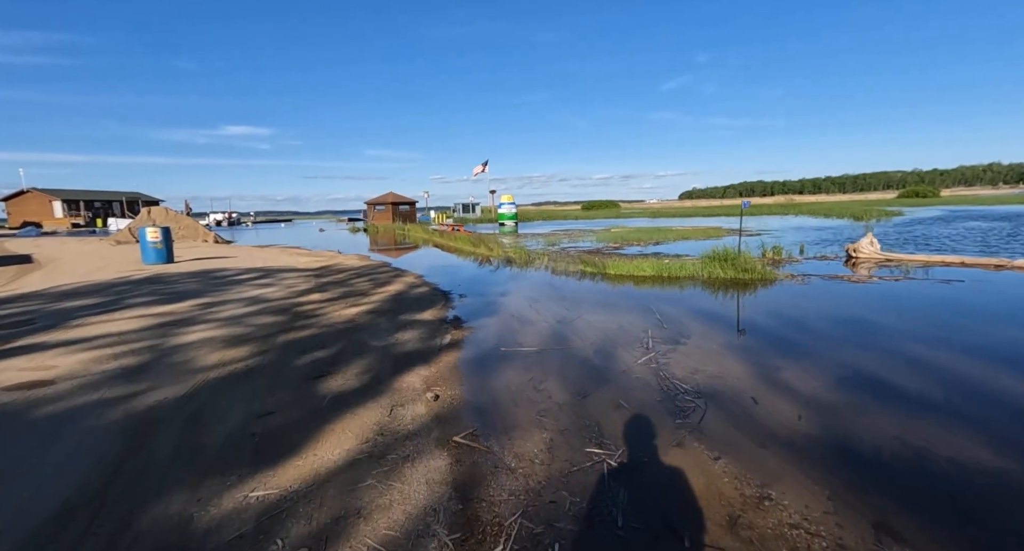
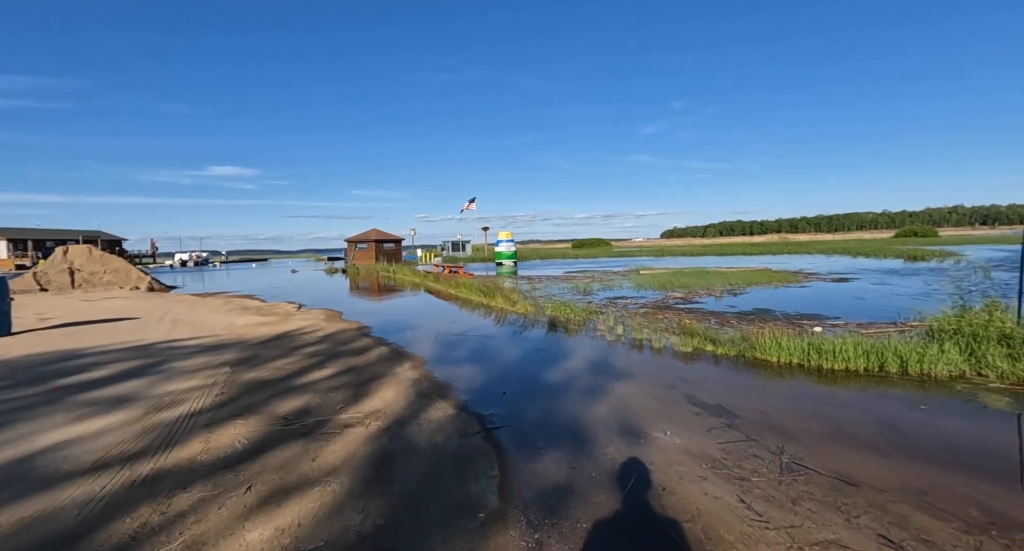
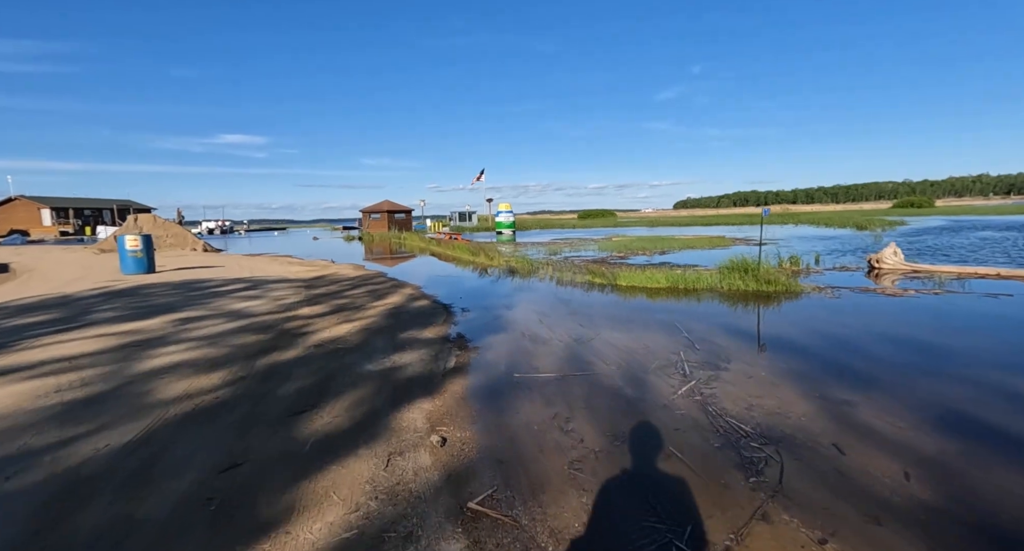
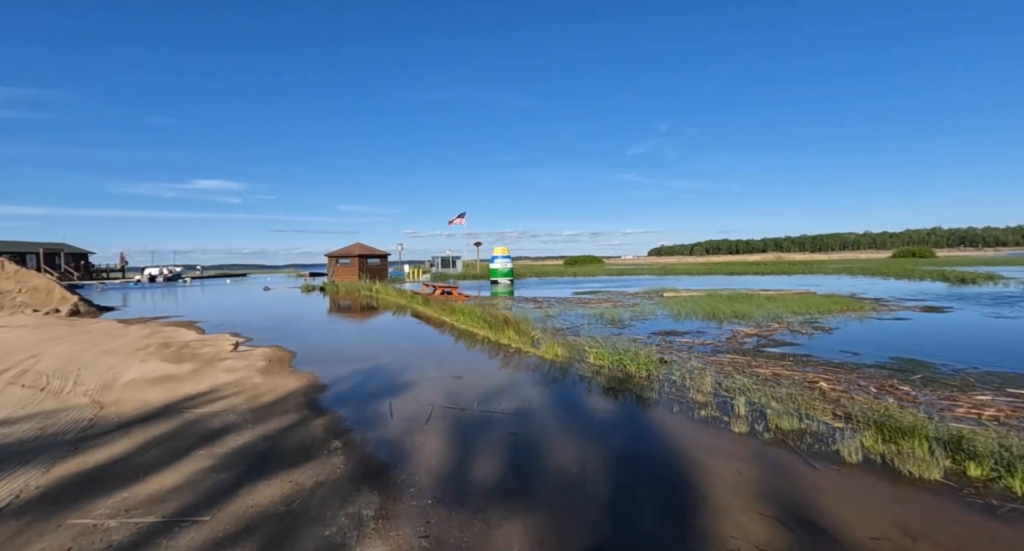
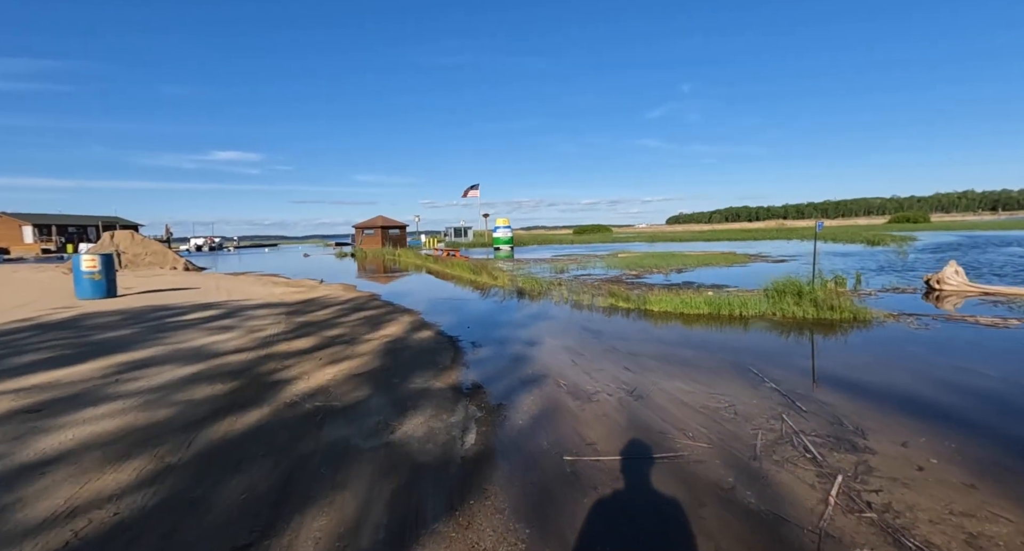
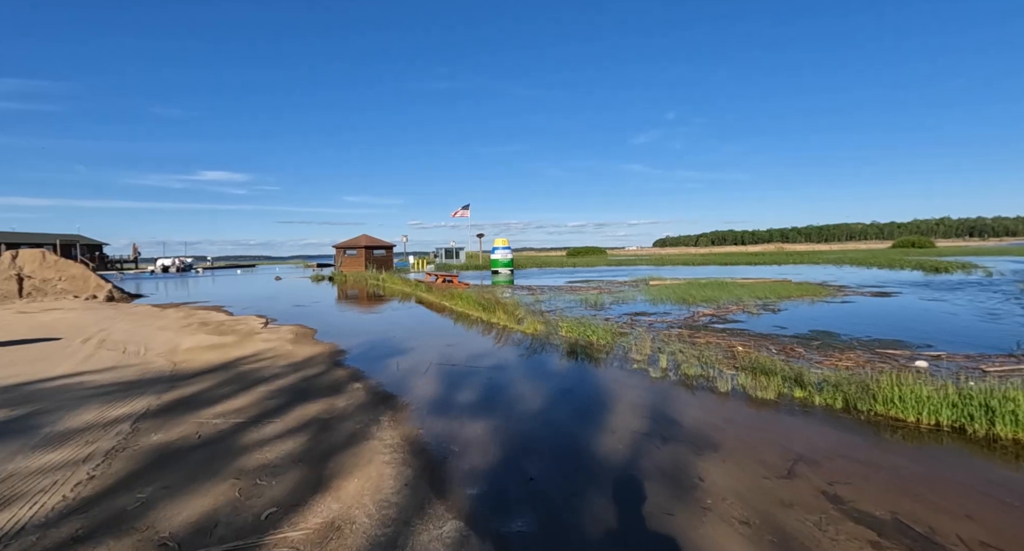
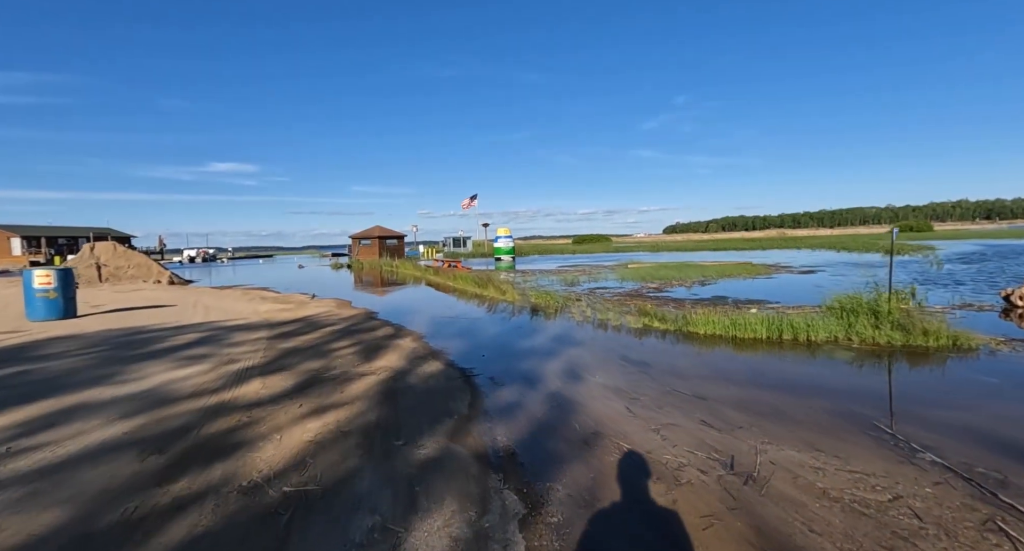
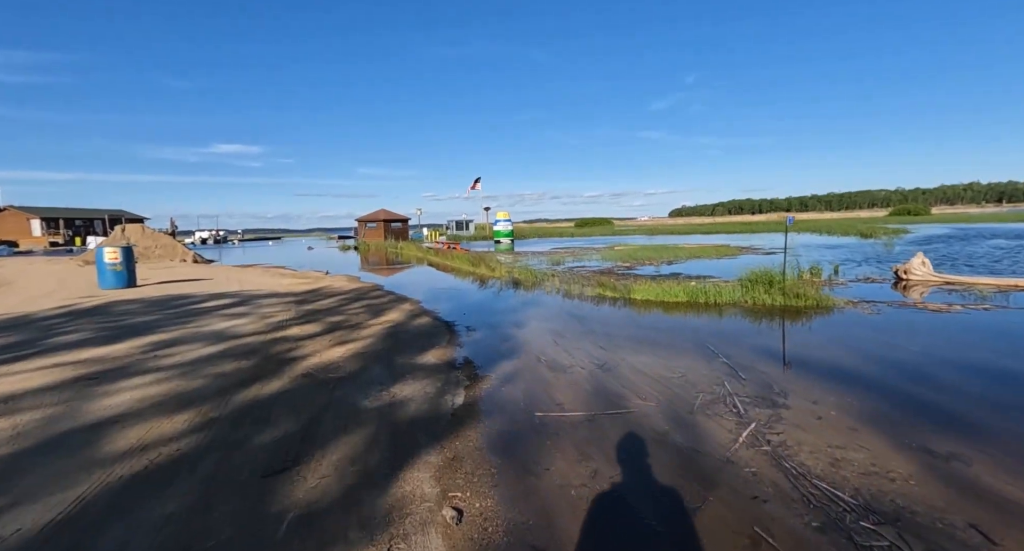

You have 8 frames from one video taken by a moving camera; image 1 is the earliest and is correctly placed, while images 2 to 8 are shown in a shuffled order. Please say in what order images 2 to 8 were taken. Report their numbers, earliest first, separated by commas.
3, 8, 5, 7, 2, 6, 4
